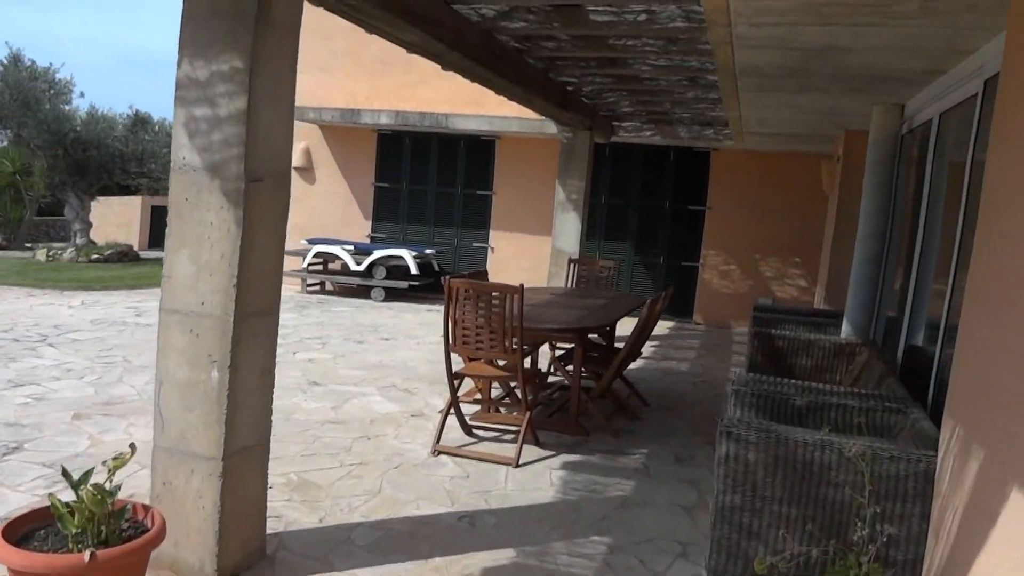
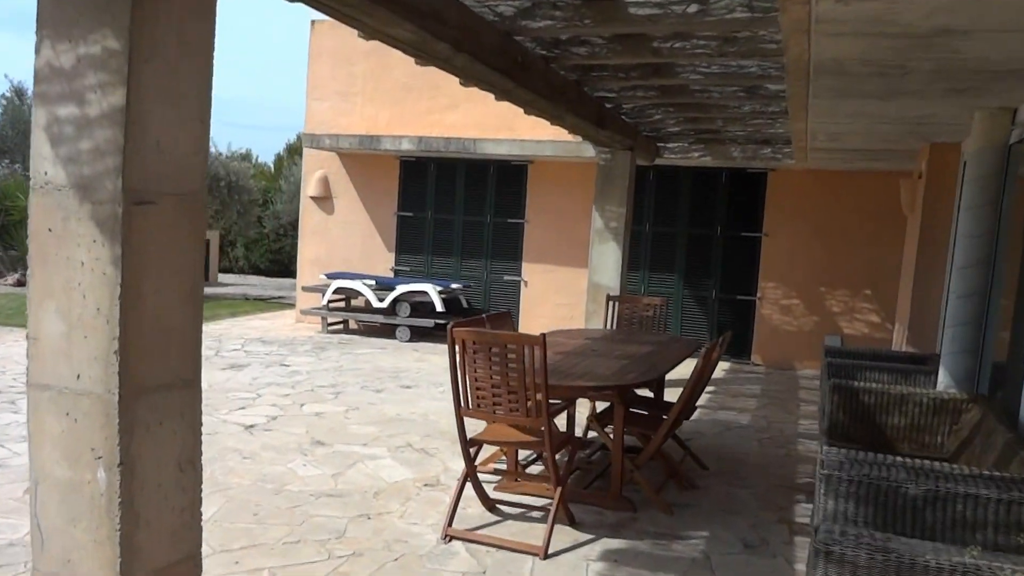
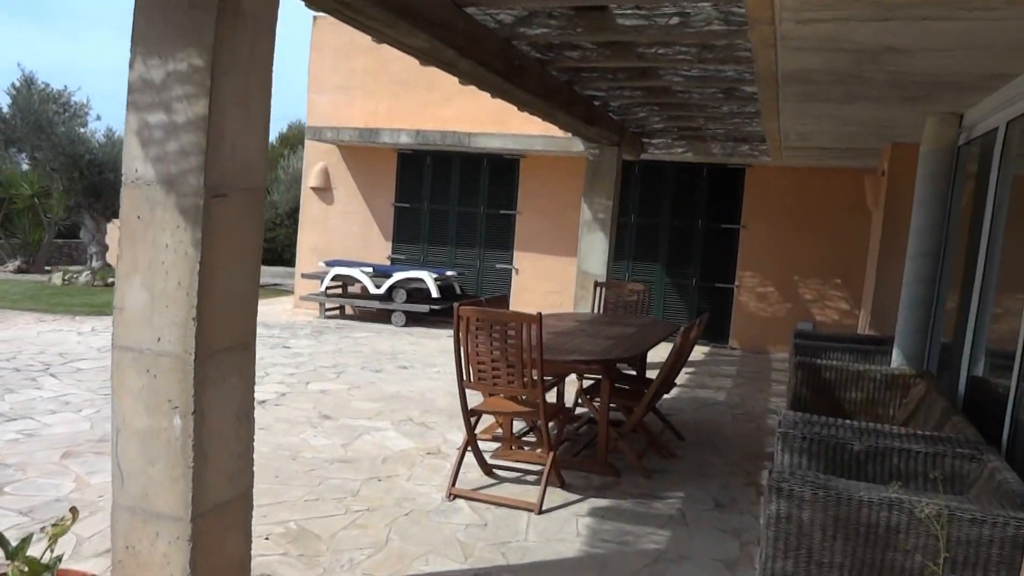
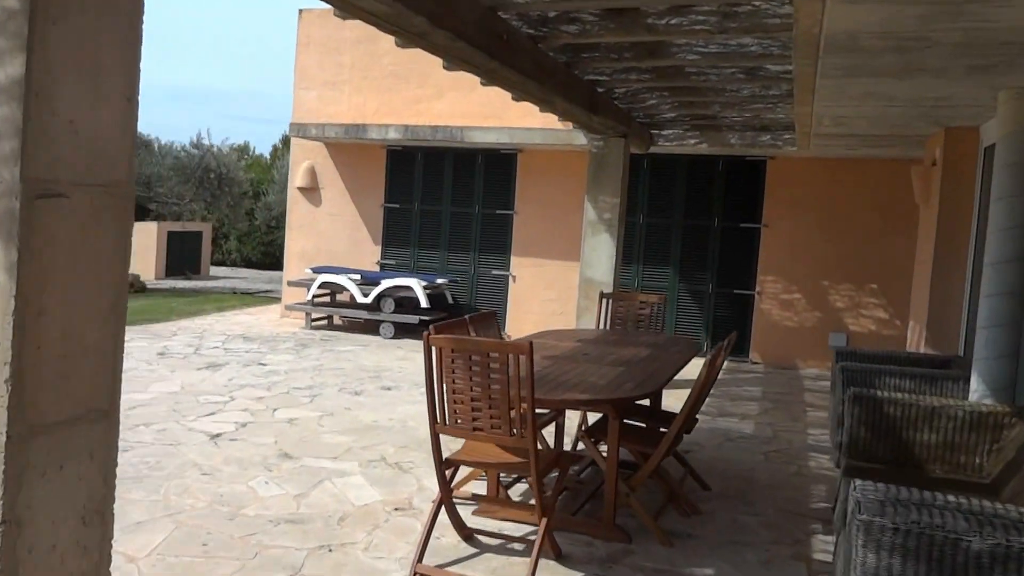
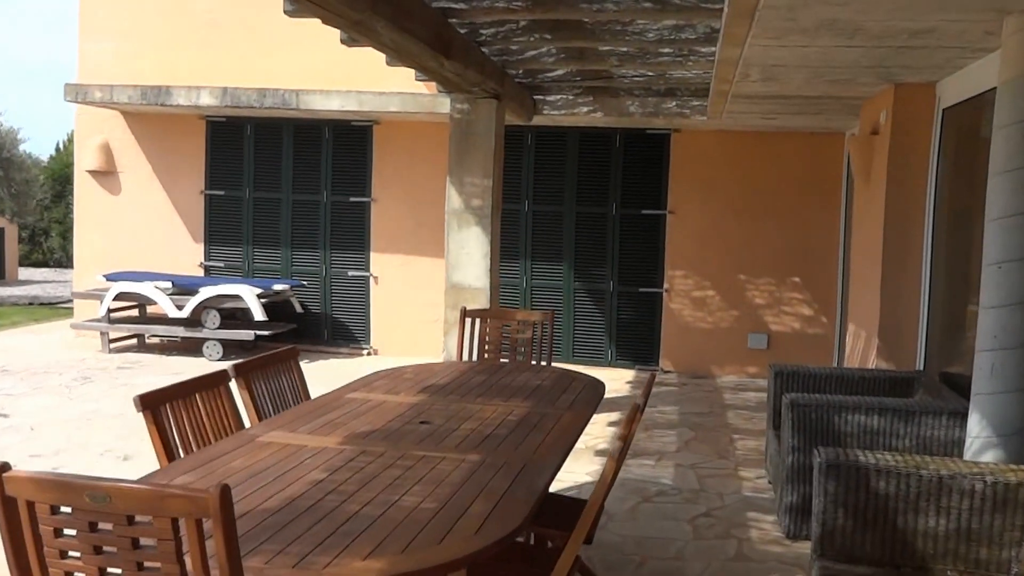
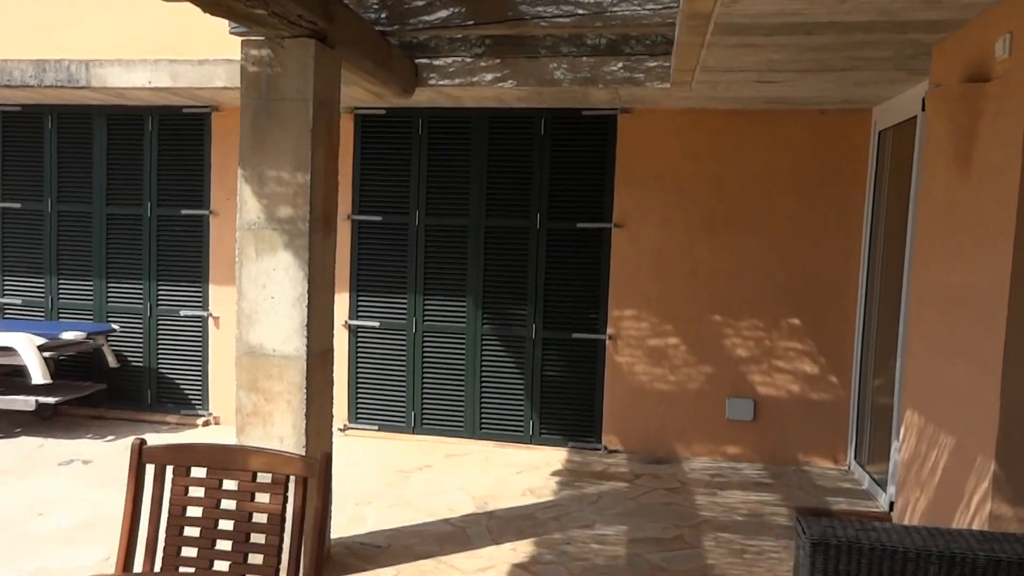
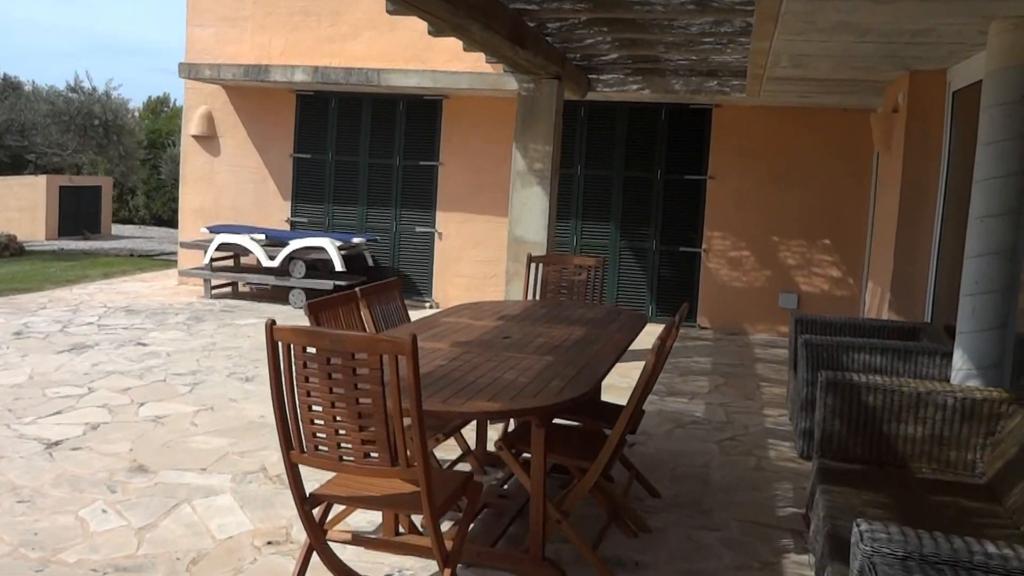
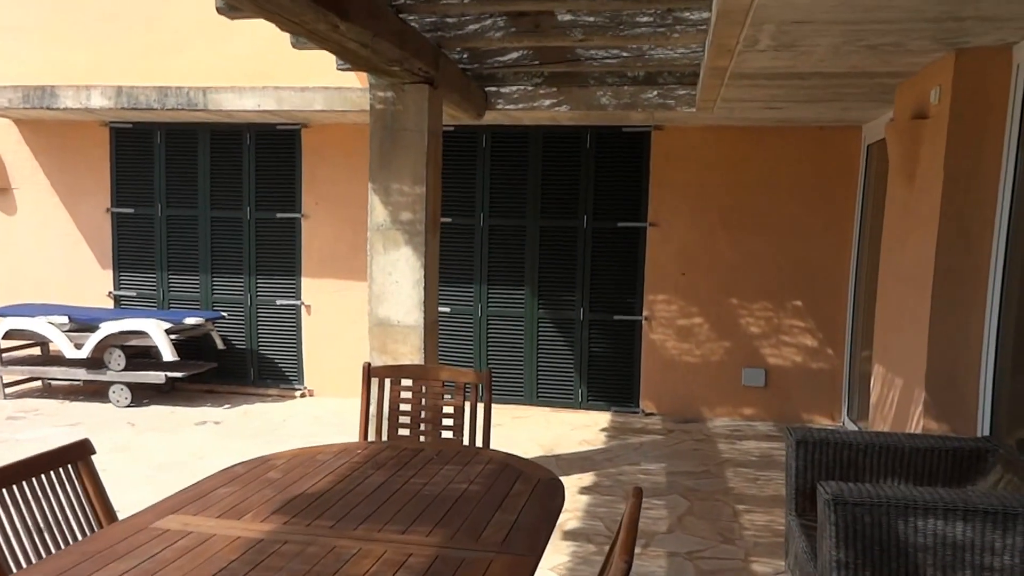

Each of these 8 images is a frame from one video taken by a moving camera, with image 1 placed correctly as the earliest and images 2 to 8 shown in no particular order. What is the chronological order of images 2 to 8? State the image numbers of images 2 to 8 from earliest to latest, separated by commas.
3, 2, 4, 7, 5, 8, 6
